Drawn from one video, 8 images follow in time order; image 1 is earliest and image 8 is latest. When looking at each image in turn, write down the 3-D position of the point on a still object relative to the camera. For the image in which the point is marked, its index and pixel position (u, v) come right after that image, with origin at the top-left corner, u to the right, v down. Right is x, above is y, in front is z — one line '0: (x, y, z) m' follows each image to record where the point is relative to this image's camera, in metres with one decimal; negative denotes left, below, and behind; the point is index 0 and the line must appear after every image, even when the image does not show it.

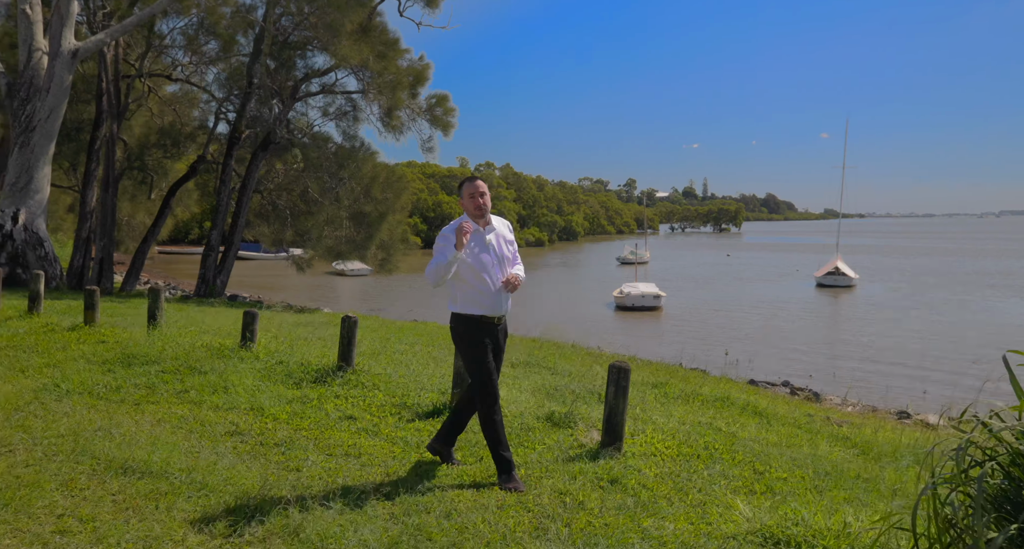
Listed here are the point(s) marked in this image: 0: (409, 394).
0: (-1.1, -1.2, +7.2) m
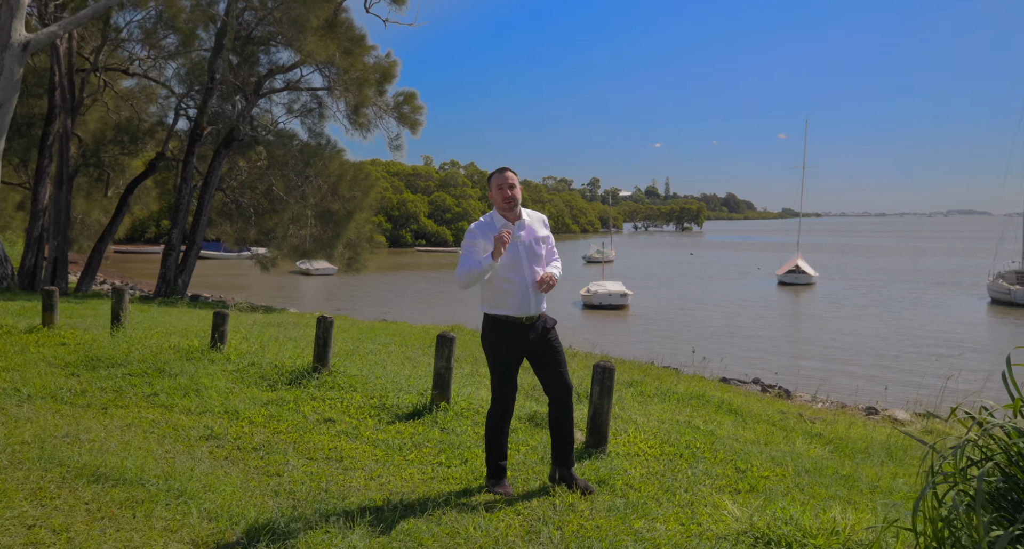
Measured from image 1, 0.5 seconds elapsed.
0: (-1.3, -1.2, +7.1) m
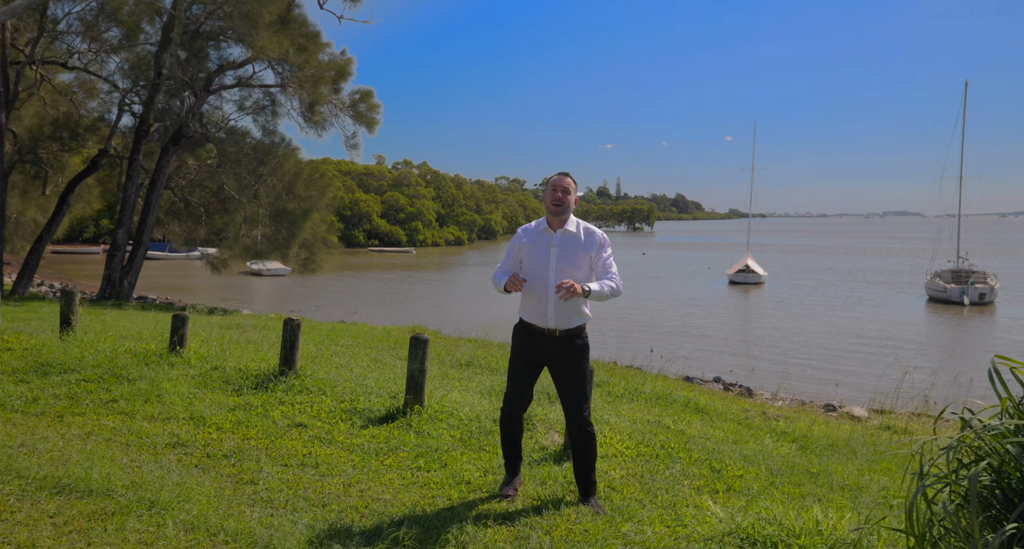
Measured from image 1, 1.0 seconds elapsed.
0: (-1.5, -1.2, +6.9) m
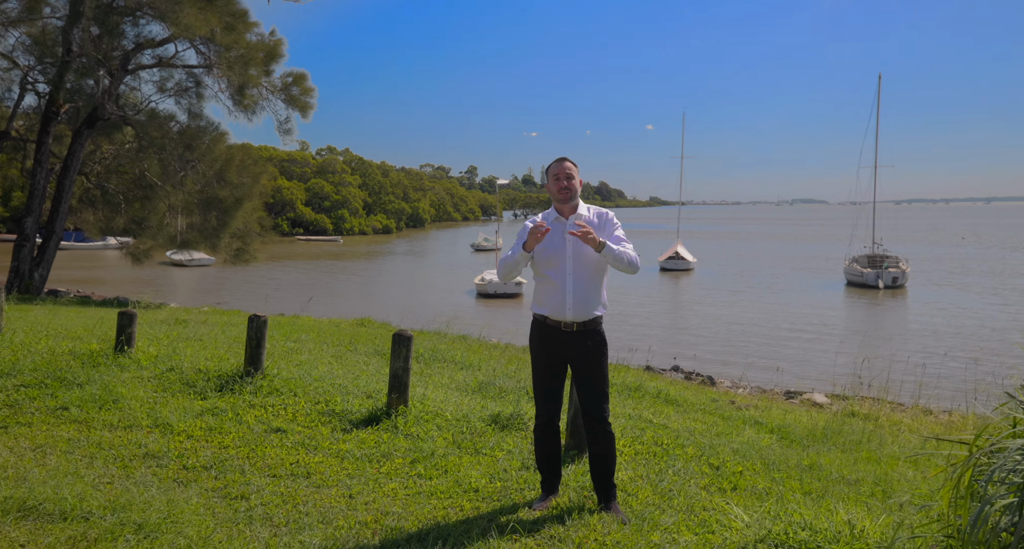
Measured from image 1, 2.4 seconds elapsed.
0: (-1.7, -1.2, +6.6) m
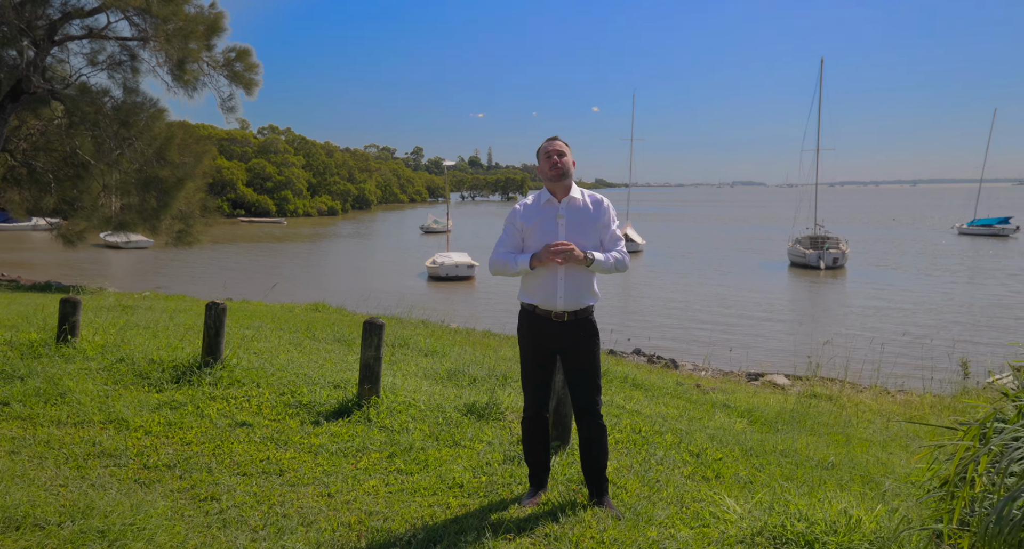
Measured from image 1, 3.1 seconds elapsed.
0: (-1.9, -1.0, +6.3) m
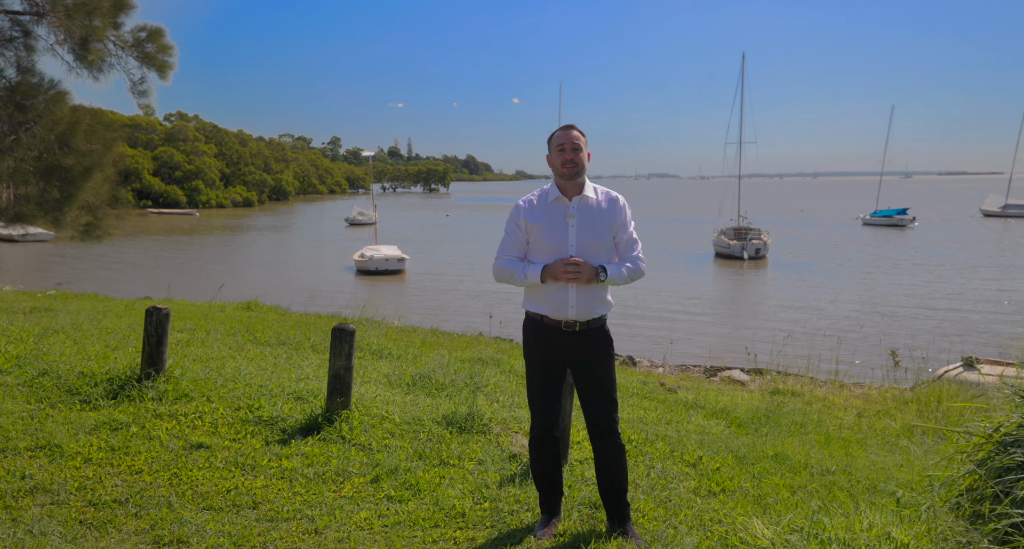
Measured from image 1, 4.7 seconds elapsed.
0: (-2.1, -1.1, +5.8) m
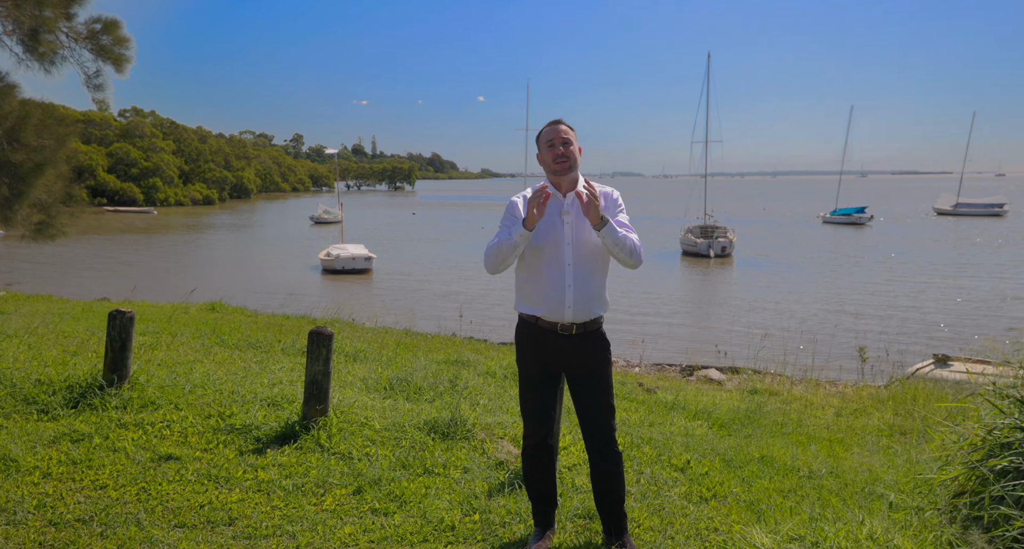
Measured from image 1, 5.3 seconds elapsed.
0: (-2.2, -1.1, +5.5) m
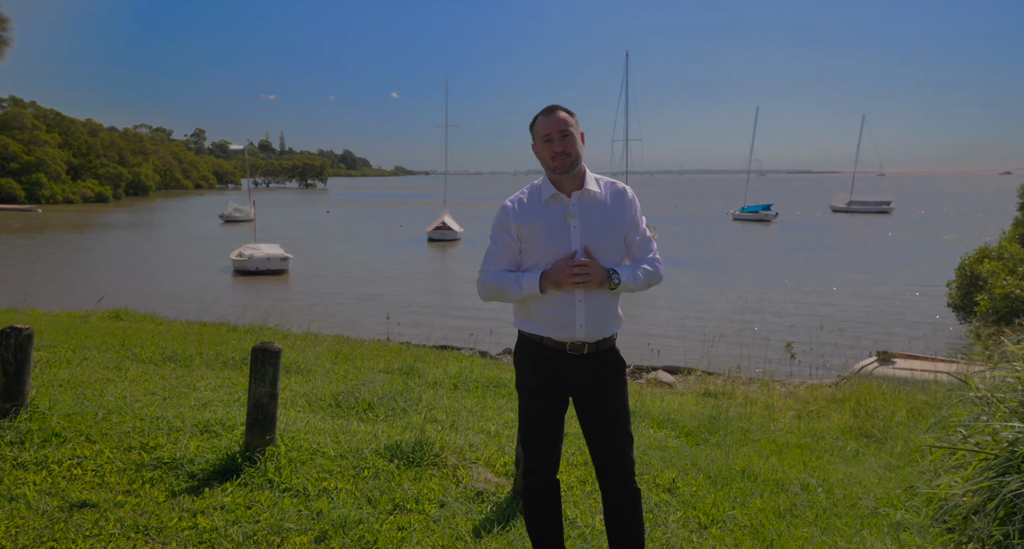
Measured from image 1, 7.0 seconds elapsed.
0: (-2.4, -1.1, +4.7) m
